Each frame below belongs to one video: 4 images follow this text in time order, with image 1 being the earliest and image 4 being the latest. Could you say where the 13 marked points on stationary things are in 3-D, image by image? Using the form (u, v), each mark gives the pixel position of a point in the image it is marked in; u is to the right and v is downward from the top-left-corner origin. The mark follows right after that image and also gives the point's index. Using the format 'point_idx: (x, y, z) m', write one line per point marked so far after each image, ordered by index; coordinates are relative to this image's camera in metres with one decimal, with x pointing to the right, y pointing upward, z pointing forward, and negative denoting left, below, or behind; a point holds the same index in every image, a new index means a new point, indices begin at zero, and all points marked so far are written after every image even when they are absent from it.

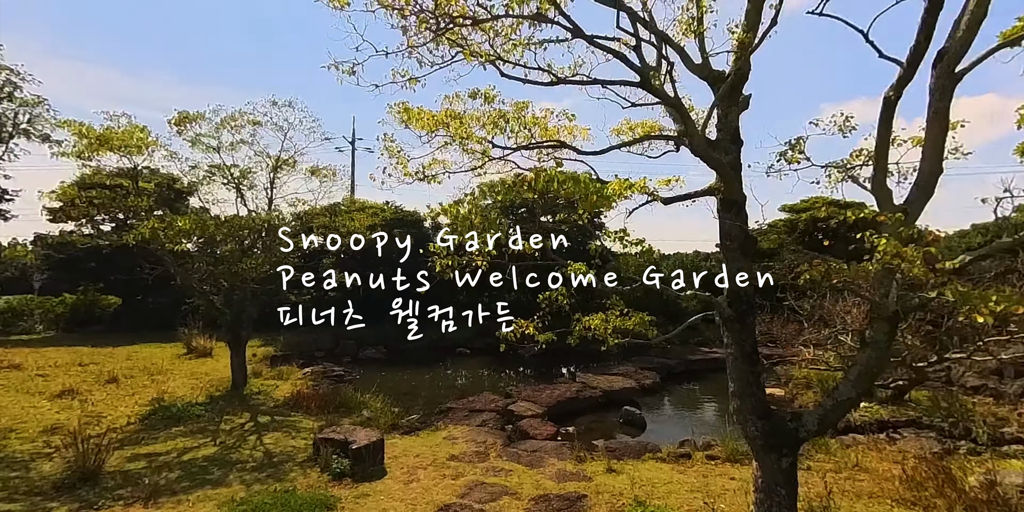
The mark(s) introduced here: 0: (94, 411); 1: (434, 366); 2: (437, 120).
0: (-8.5, -3.2, +9.1) m
1: (-3.2, -4.4, +17.8) m
2: (-0.8, +1.5, +4.9) m
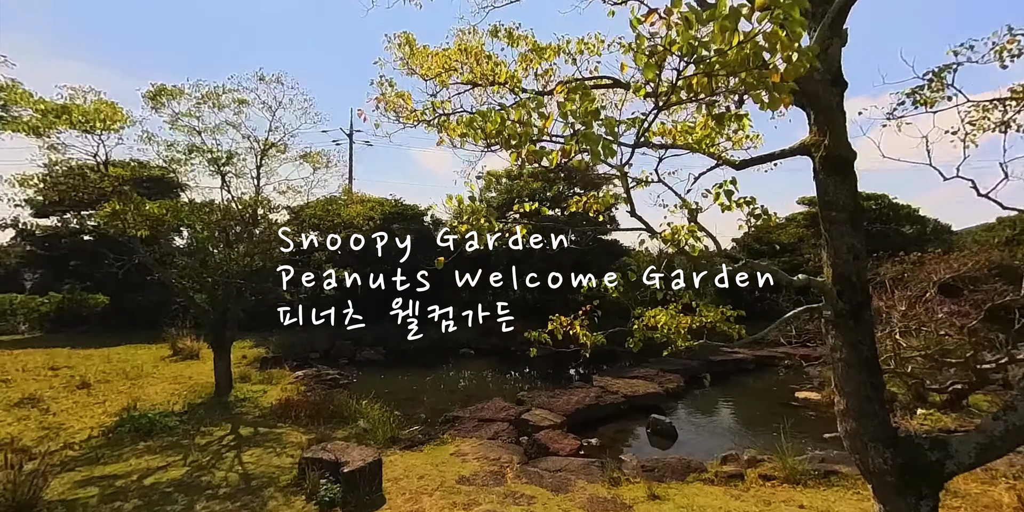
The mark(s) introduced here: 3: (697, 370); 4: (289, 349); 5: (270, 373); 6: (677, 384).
0: (-8.2, -3.0, +8.0) m
1: (-2.8, -4.2, +16.7) m
2: (-0.5, +1.7, +3.8) m
3: (+5.8, -3.6, +14.1) m
4: (-8.1, -3.4, +16.2) m
5: (-6.5, -3.1, +12.0) m
6: (+4.6, -3.6, +12.5) m
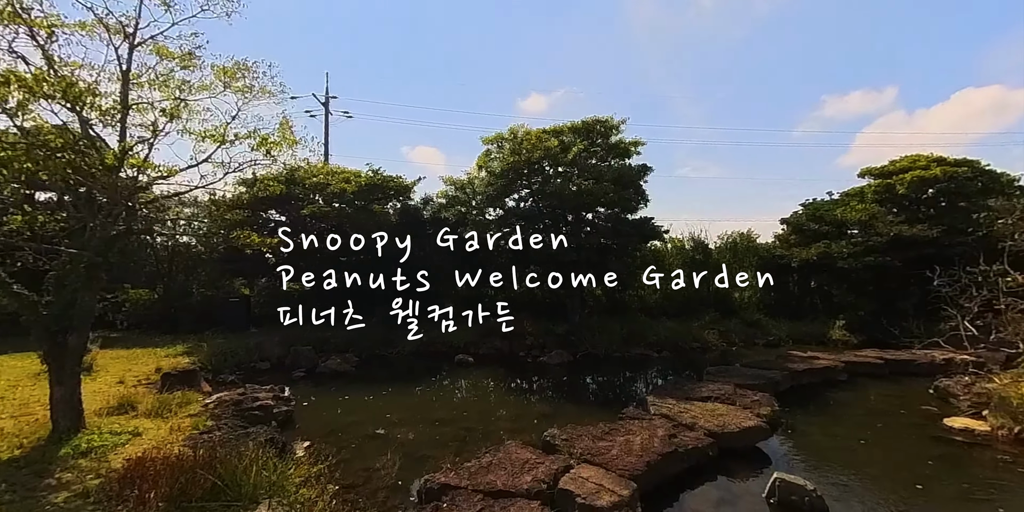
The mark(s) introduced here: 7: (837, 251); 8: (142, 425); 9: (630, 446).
0: (-7.9, -2.4, +4.0) m
1: (-2.5, -3.5, +12.8) m
2: (-0.2, +2.3, -0.2) m
3: (+6.2, -3.0, +10.2) m
4: (-7.8, -2.8, +12.2) m
5: (-6.2, -2.6, +8.0) m
6: (+5.0, -2.9, +8.6) m
7: (+11.9, +0.2, +16.3) m
8: (-5.7, -2.6, +6.9) m
9: (+1.7, -2.7, +6.3) m
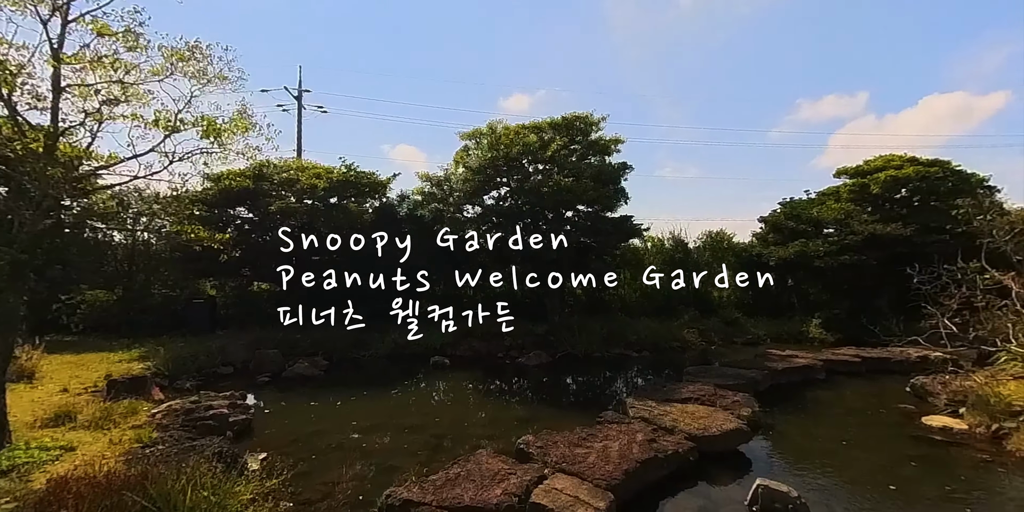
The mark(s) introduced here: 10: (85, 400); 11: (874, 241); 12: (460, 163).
0: (-8.2, -2.4, +3.3) m
1: (-3.2, -3.5, +12.3) m
2: (-0.3, +2.3, -0.6) m
3: (+5.6, -2.9, +10.1) m
4: (-8.4, -2.8, +11.6) m
5: (-6.6, -2.5, +7.4) m
6: (+4.5, -2.9, +8.4) m
7: (+11.1, +0.2, +16.4) m
8: (-6.1, -2.6, +6.3) m
9: (+1.3, -2.6, +6.0) m
10: (-7.6, -2.6, +7.9) m
11: (+12.8, +0.5, +15.8) m
12: (-2.1, +3.7, +17.7) m
